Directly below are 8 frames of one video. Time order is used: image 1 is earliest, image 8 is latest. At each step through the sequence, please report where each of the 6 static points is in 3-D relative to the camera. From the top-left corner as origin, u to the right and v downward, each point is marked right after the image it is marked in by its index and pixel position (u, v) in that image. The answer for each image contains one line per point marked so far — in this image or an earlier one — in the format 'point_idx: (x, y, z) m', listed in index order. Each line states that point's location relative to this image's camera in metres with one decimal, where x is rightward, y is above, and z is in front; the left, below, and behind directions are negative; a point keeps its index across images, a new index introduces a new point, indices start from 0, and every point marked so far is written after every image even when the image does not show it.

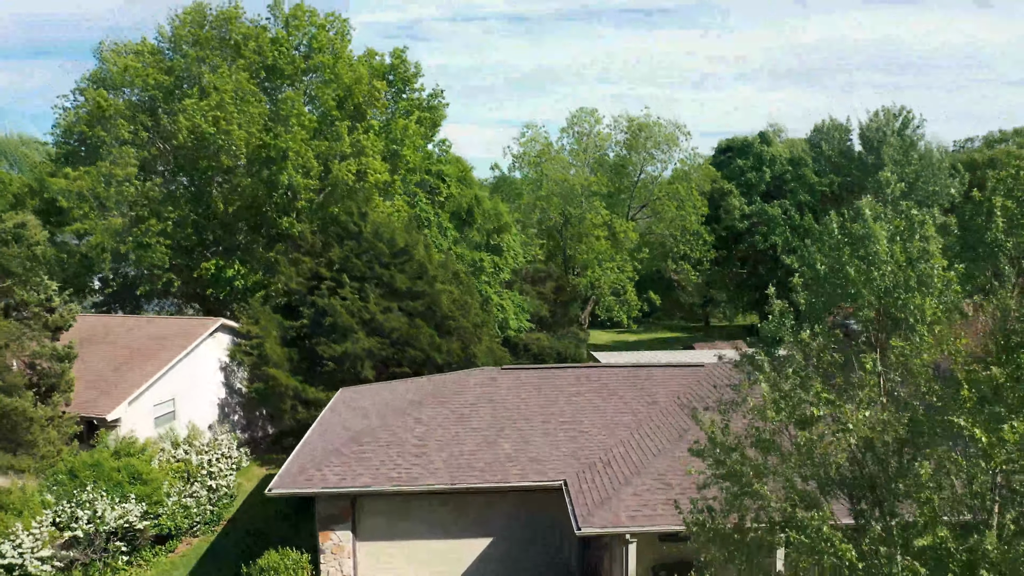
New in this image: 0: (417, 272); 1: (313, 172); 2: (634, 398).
0: (-1.9, +0.3, +16.9) m
1: (-4.7, +2.8, +19.7) m
2: (+1.7, -1.5, +11.4) m
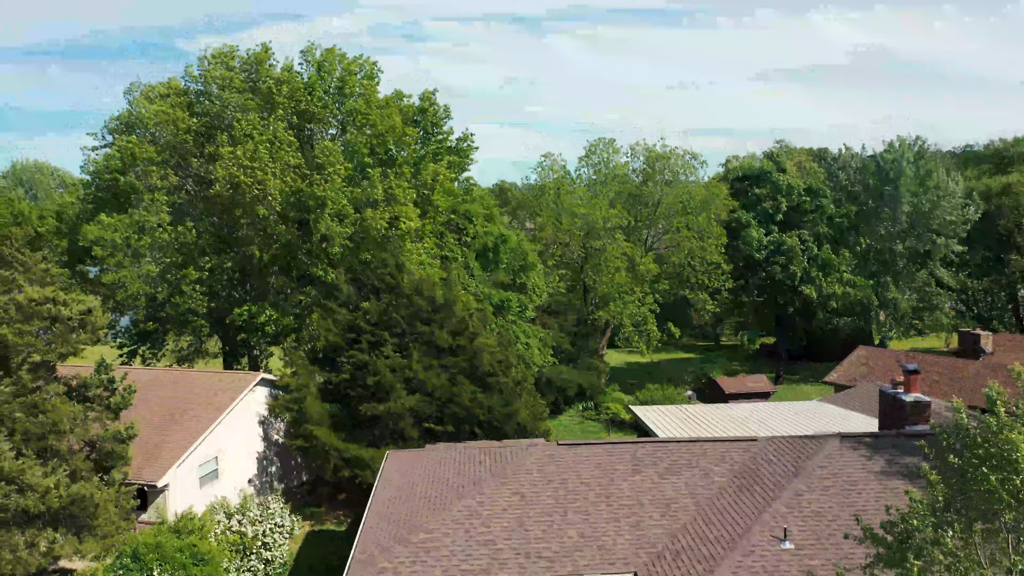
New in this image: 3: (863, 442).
0: (-1.1, -0.8, +17.0) m
1: (-3.9, +1.6, +19.8) m
2: (+2.5, -2.7, +11.5) m
3: (+5.0, -2.2, +11.8) m
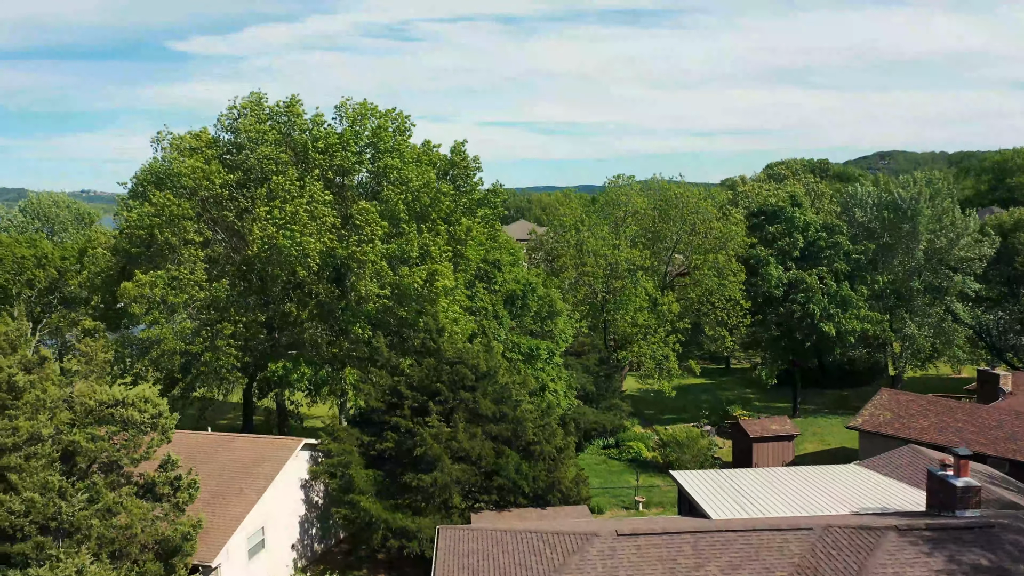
0: (-0.2, -2.2, +17.1) m
1: (-3.1, +0.2, +19.9) m
2: (+3.4, -4.0, +11.7) m
3: (+5.9, -3.6, +12.0) m
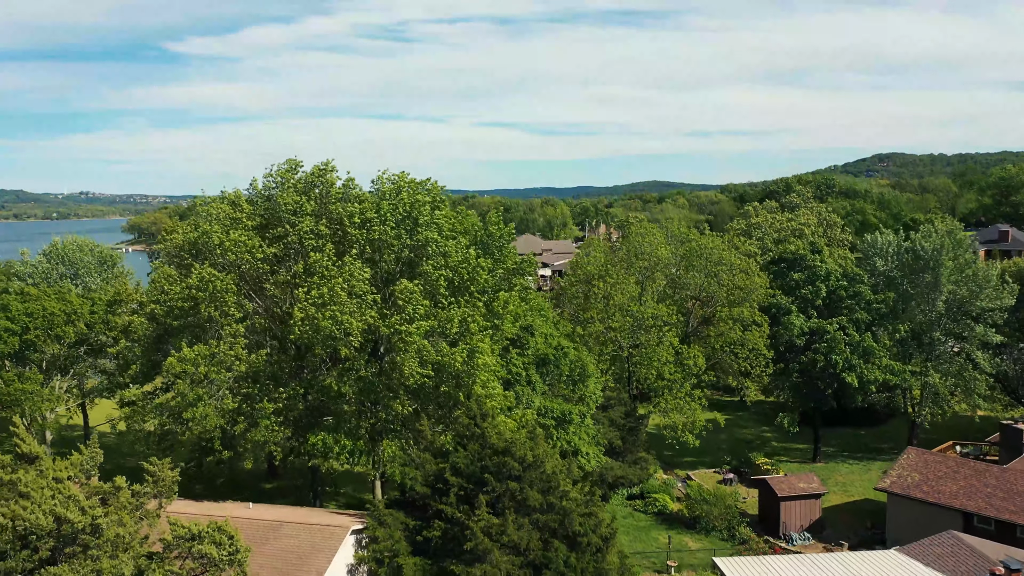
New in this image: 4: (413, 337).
0: (+0.7, -4.1, +17.4) m
1: (-2.1, -1.7, +20.1) m
2: (+4.4, -5.9, +11.9) m
3: (+6.9, -5.5, +12.2) m
4: (-2.4, -1.2, +19.7) m
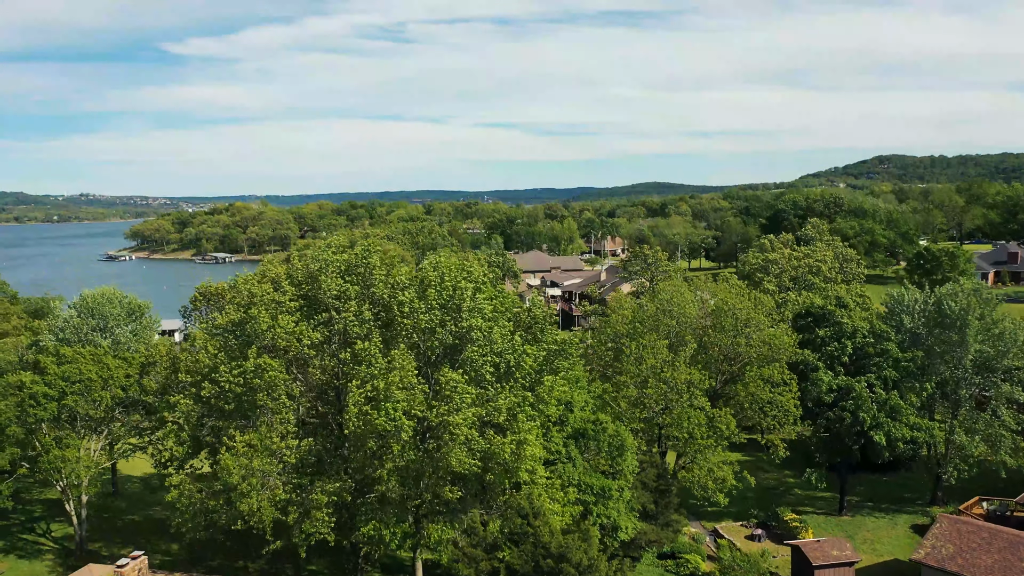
0: (+1.9, -6.4, +17.6) m
1: (-0.9, -4.0, +20.4) m
2: (+5.6, -8.2, +12.1) m
3: (+8.1, -7.8, +12.5) m
4: (-1.2, -3.5, +20.0) m
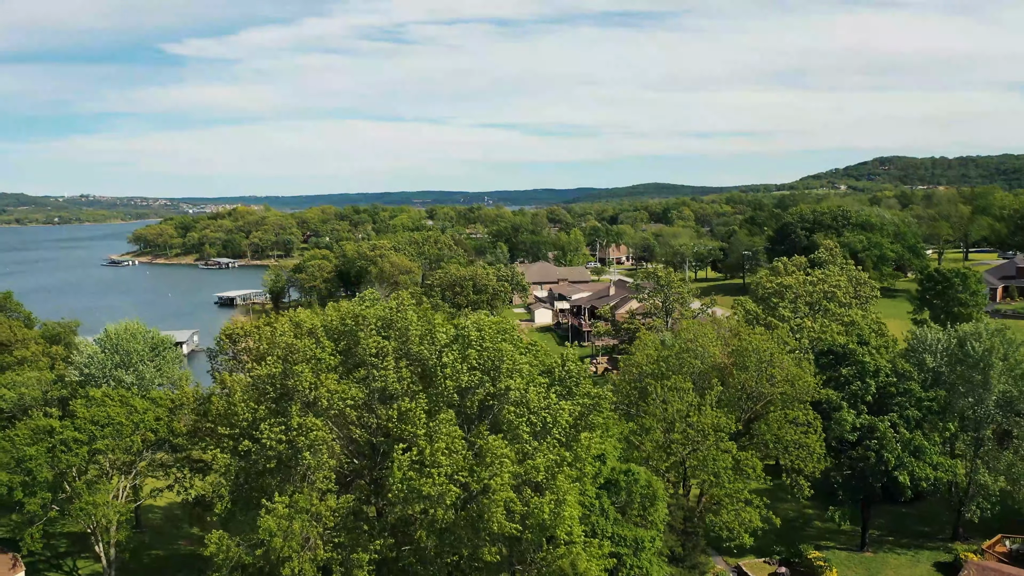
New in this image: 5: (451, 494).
0: (+2.9, -8.0, +17.8) m
1: (+0.1, -5.5, +20.5) m
2: (+6.6, -9.8, +12.3) m
3: (+9.1, -9.3, +12.7) m
4: (-0.2, -5.0, +20.1) m
5: (-1.6, -5.0, +20.1) m
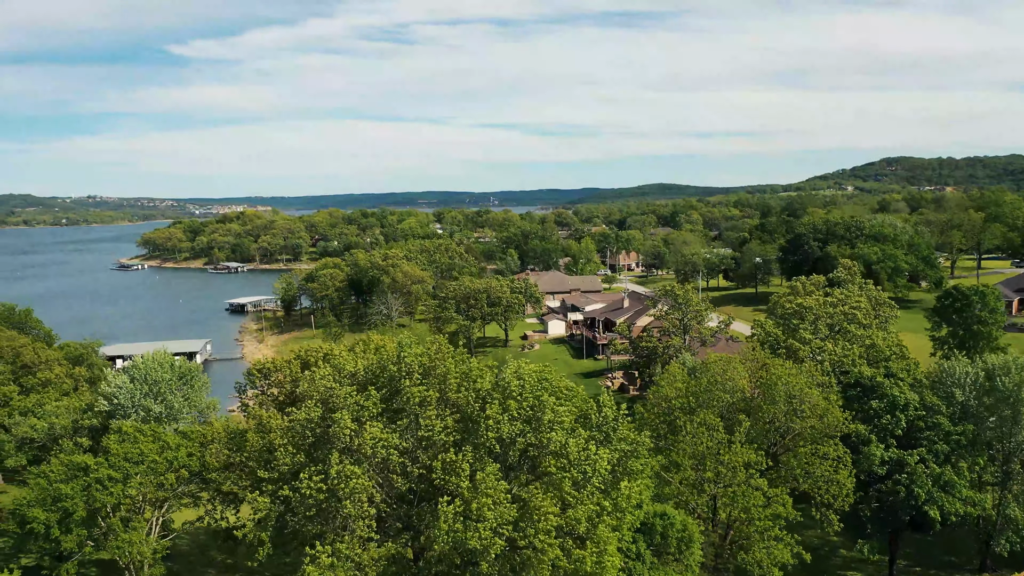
0: (+4.0, -9.3, +17.9) m
1: (+1.1, -6.9, +20.6) m
2: (+7.6, -11.1, +12.4) m
3: (+10.1, -10.7, +12.7) m
4: (+0.9, -6.4, +20.2) m
5: (-0.5, -6.3, +20.3) m
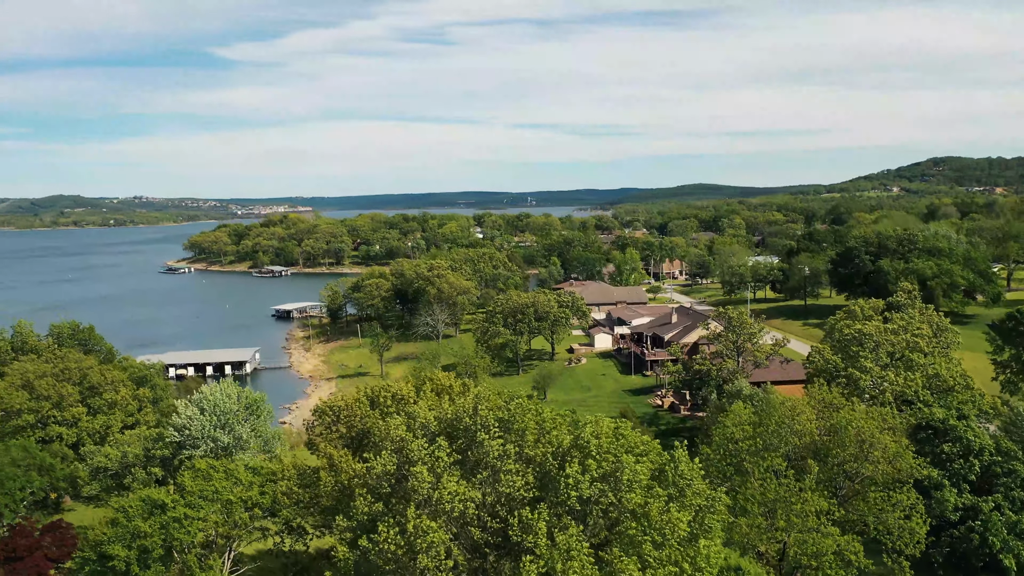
0: (+5.9, -10.9, +17.8) m
1: (+3.2, -8.5, +20.7) m
2: (+9.3, -12.8, +12.2) m
3: (+11.8, -12.3, +12.4) m
4: (+2.9, -8.0, +20.3) m
5: (+1.5, -7.9, +20.4) m
